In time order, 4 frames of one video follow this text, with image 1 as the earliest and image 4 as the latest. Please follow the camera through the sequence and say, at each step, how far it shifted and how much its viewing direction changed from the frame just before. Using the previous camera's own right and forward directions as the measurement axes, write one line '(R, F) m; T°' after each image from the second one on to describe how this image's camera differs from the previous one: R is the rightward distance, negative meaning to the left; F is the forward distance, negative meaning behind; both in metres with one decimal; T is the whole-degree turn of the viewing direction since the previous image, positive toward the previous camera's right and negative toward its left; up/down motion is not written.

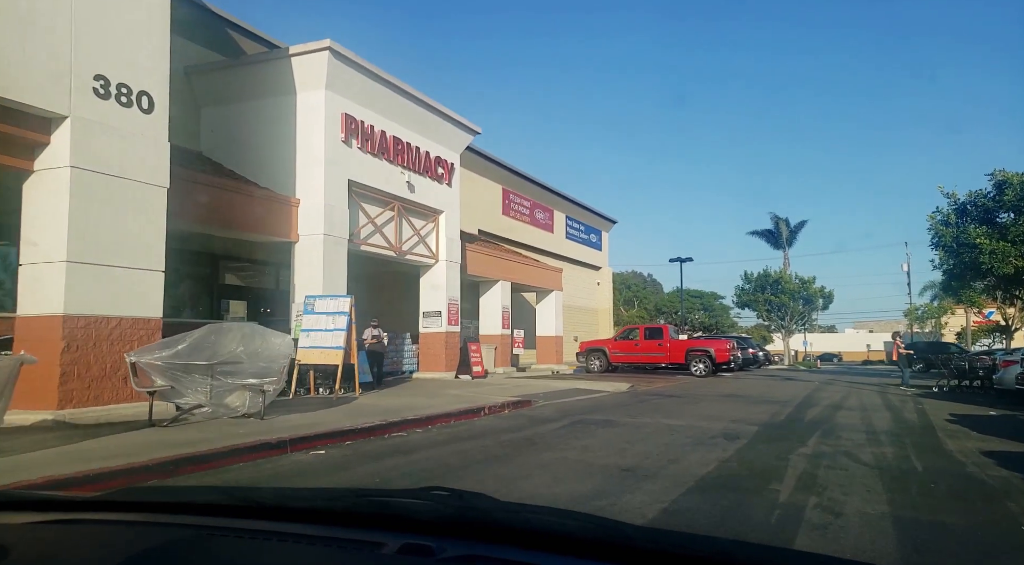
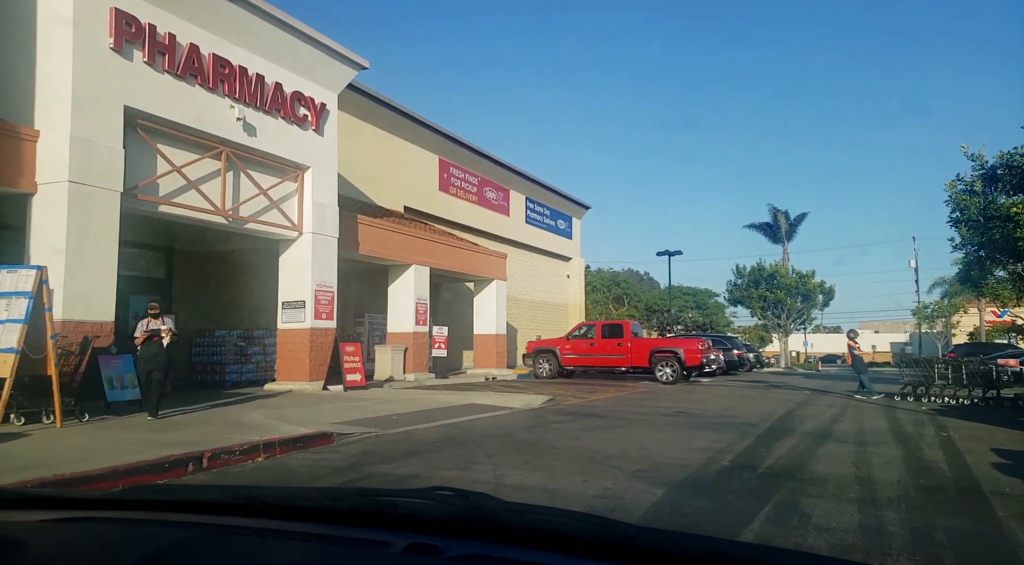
(+2.8, +5.1) m; 0°
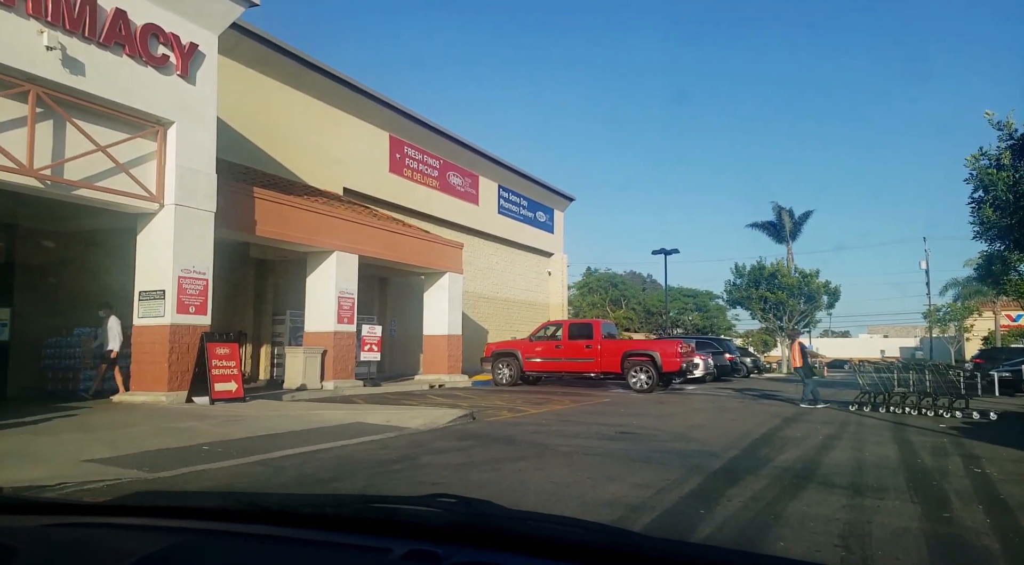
(+1.8, +3.3) m; -1°
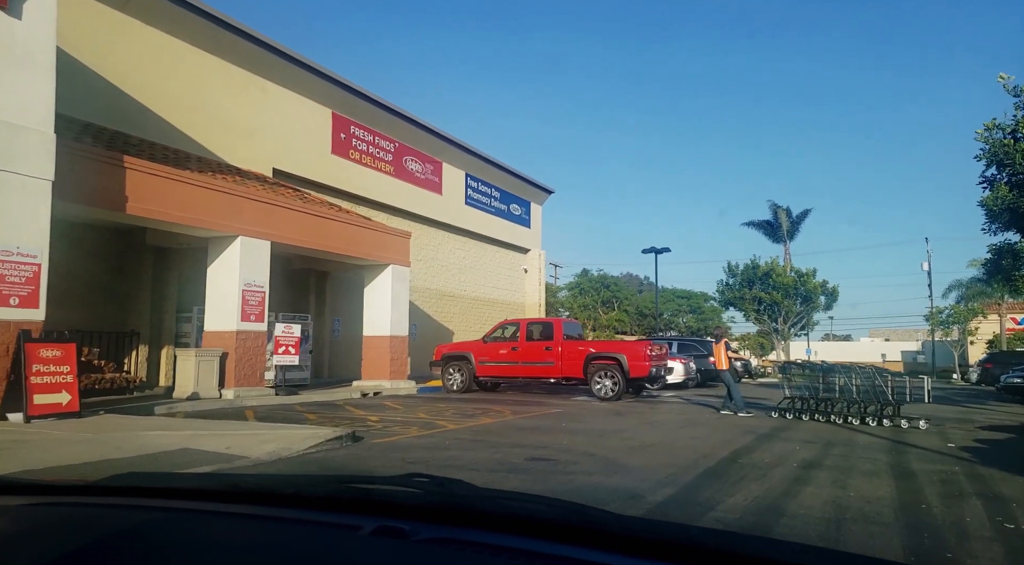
(+1.6, +2.6) m; 0°
